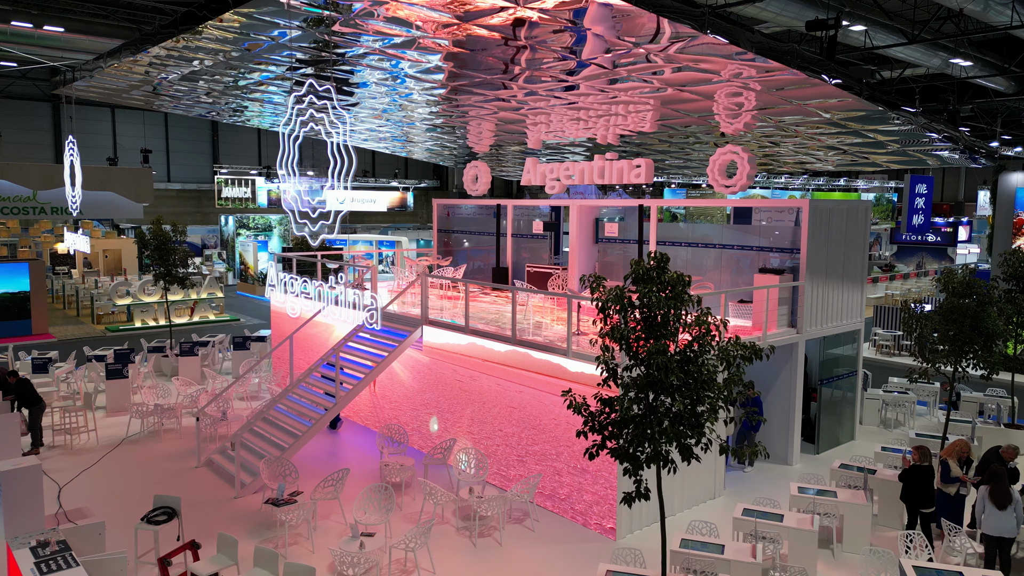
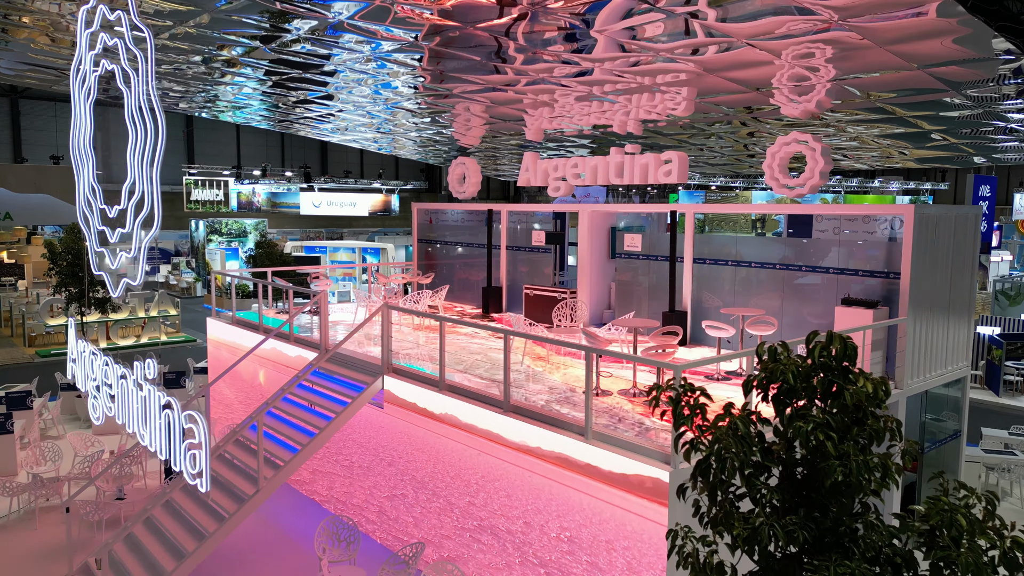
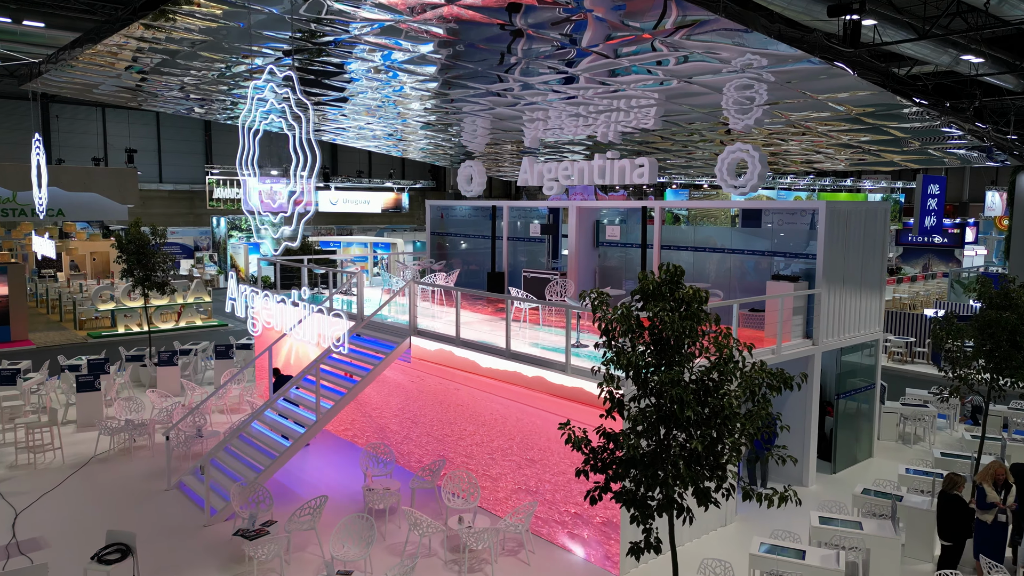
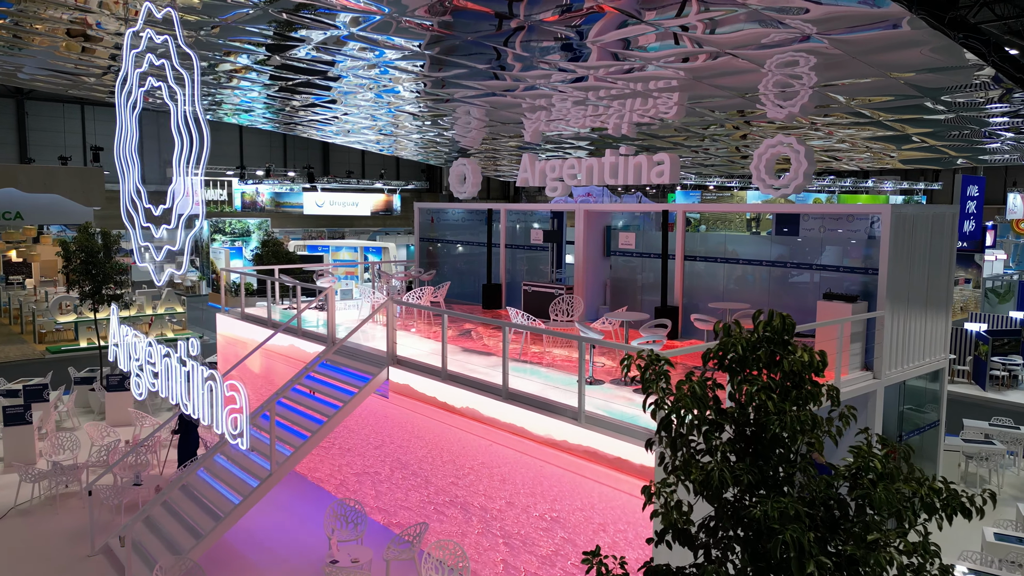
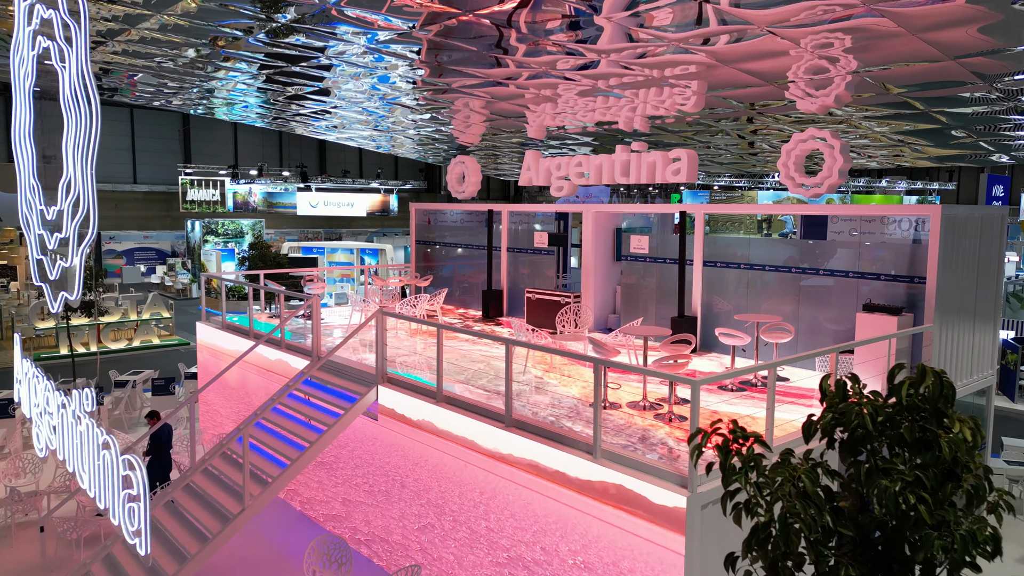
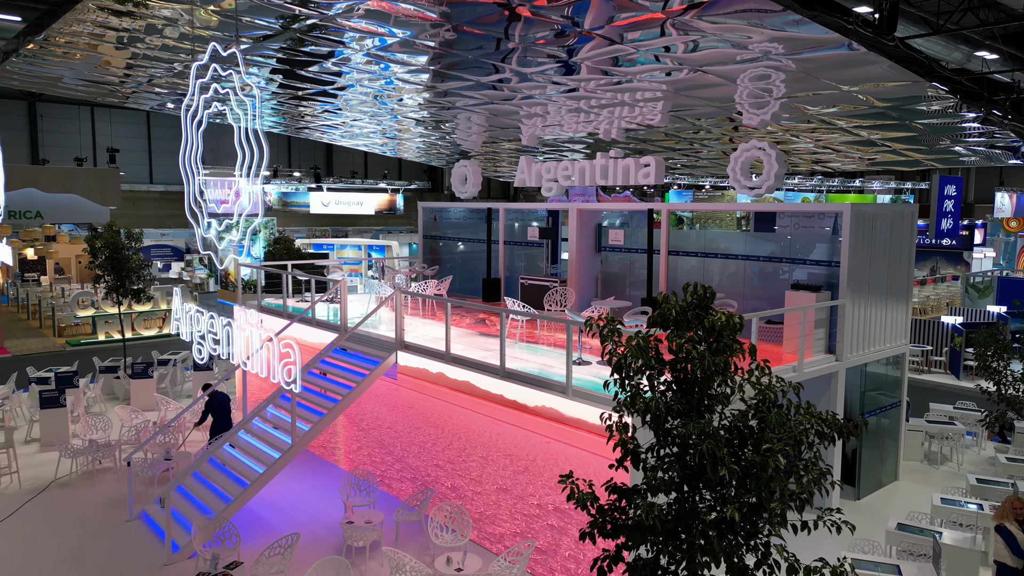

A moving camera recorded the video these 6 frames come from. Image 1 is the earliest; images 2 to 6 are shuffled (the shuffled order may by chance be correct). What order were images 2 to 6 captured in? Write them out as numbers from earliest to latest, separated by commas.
3, 6, 4, 2, 5
